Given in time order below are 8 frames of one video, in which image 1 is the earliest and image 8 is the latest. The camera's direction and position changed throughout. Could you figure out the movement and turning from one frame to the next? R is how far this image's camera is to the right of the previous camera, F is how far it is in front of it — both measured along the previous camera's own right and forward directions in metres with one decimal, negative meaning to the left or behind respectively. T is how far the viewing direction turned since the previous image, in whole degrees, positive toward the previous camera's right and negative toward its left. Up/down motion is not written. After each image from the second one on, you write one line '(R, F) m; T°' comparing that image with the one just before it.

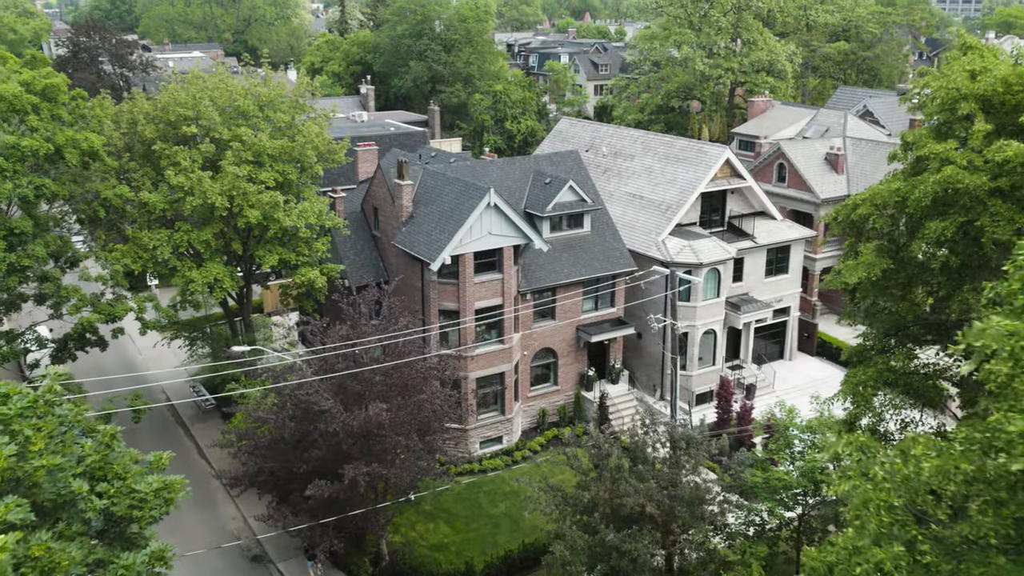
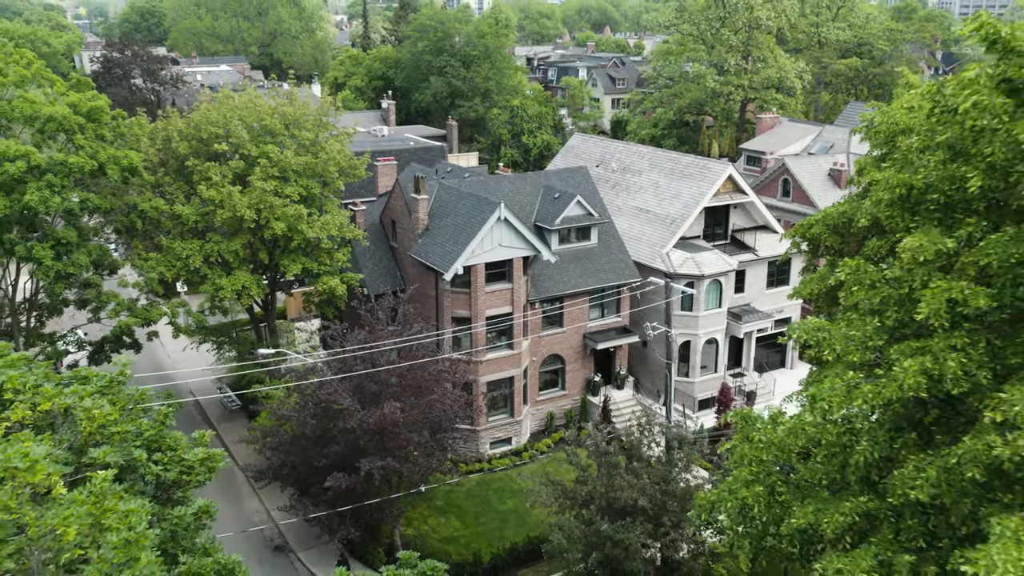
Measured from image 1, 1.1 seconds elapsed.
(+0.4, -1.8) m; -1°
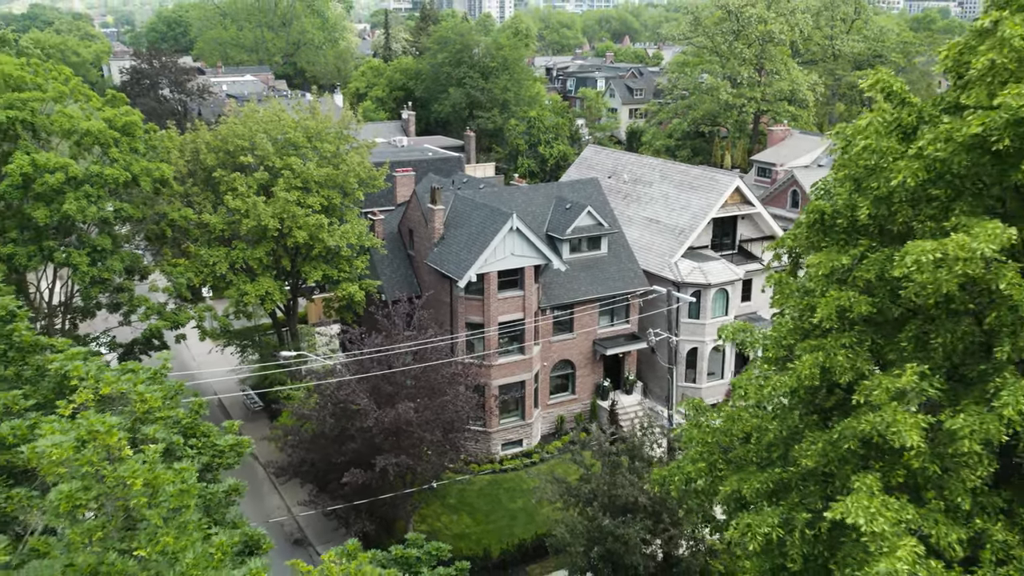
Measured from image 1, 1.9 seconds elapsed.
(+0.3, -1.3) m; -1°
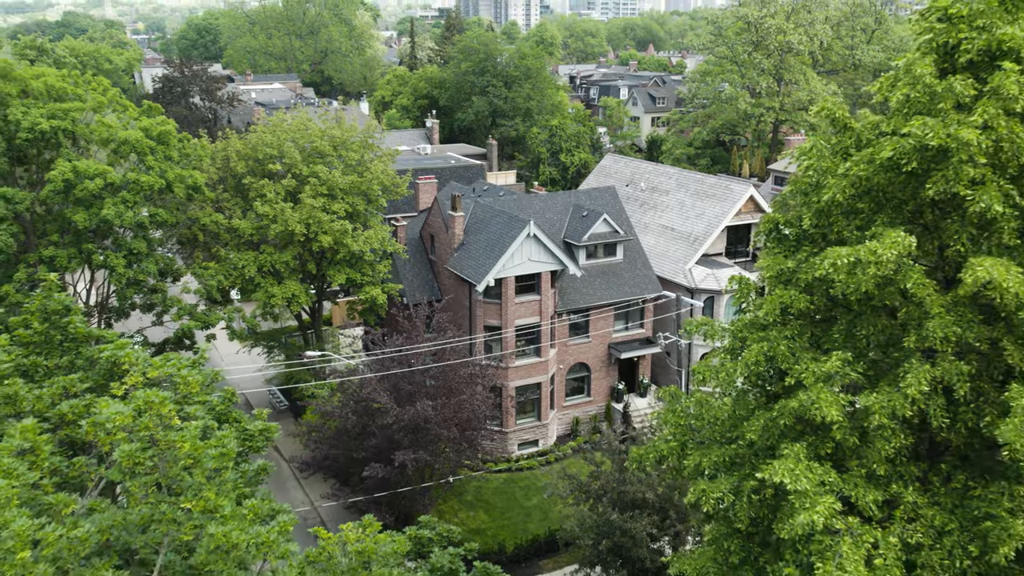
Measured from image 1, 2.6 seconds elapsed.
(+0.3, -1.1) m; -1°
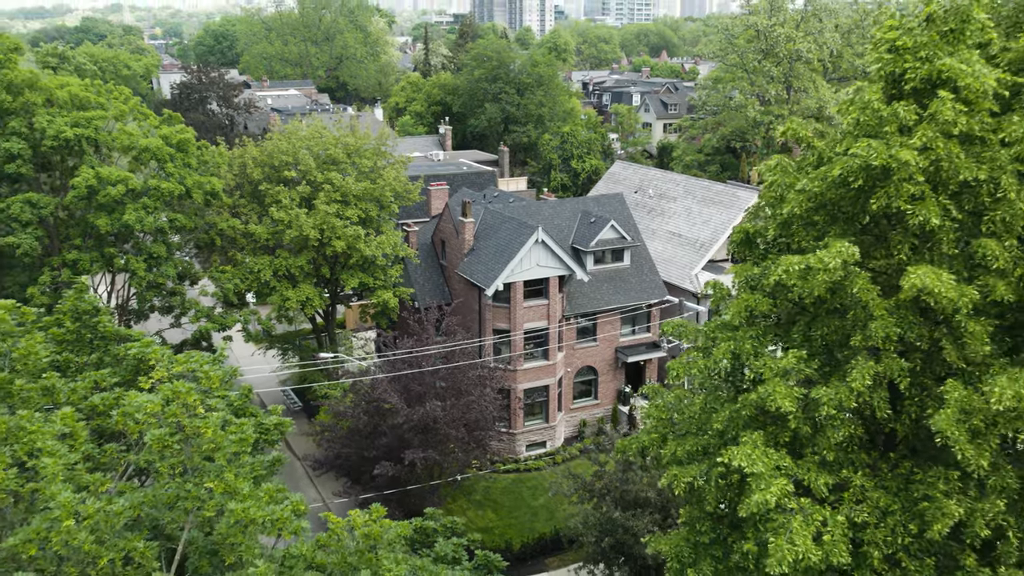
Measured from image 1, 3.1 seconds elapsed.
(+0.2, -0.8) m; -1°
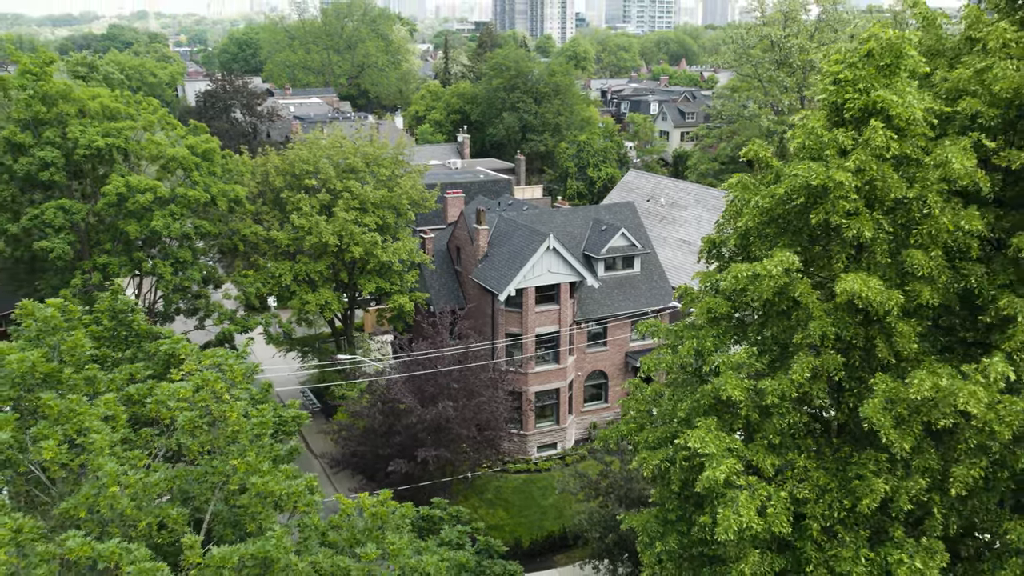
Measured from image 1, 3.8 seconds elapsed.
(+0.3, -1.1) m; -1°
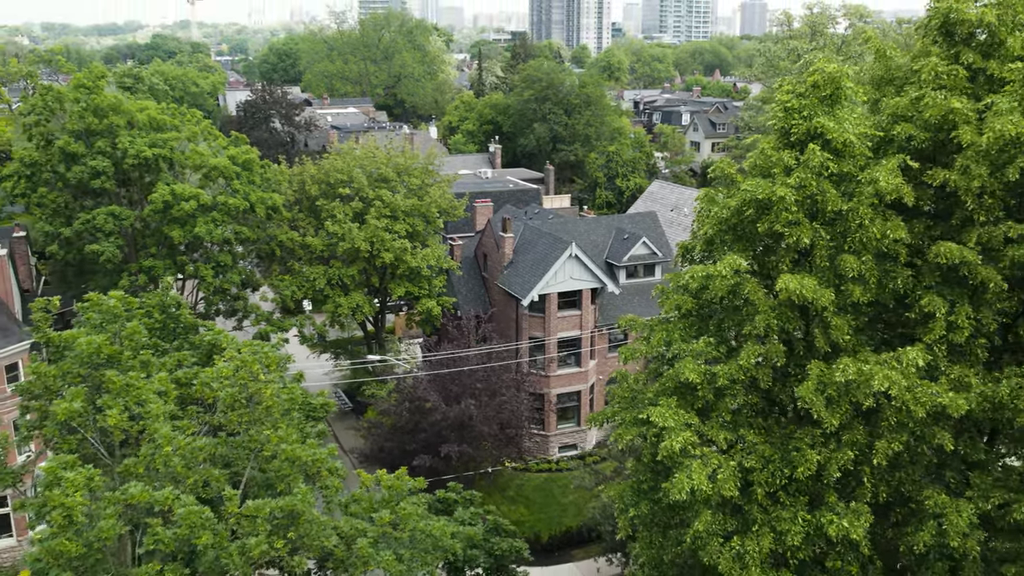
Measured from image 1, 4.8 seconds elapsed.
(+0.5, -1.5) m; -2°
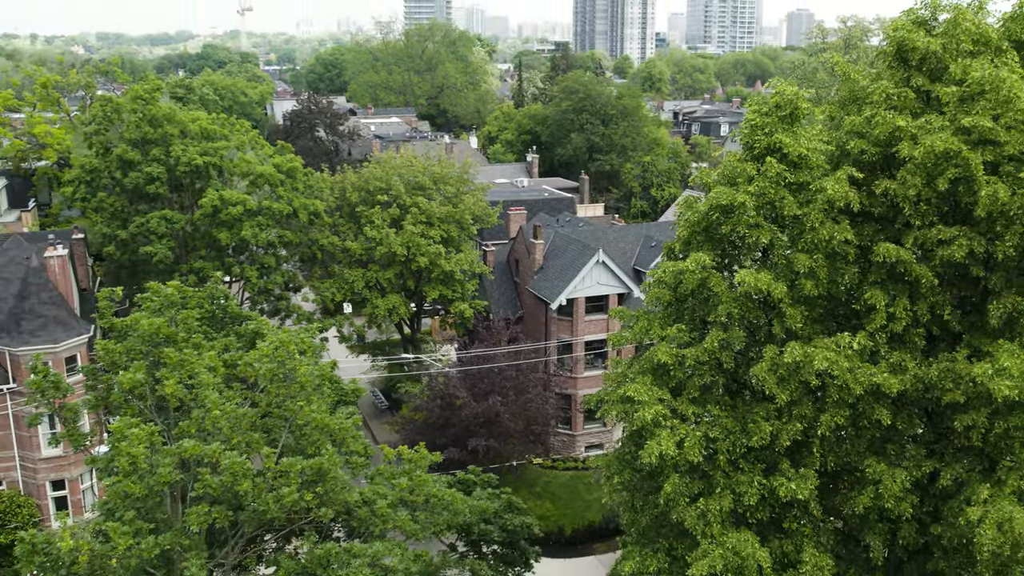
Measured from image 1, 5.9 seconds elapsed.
(+0.5, -1.6) m; -2°
